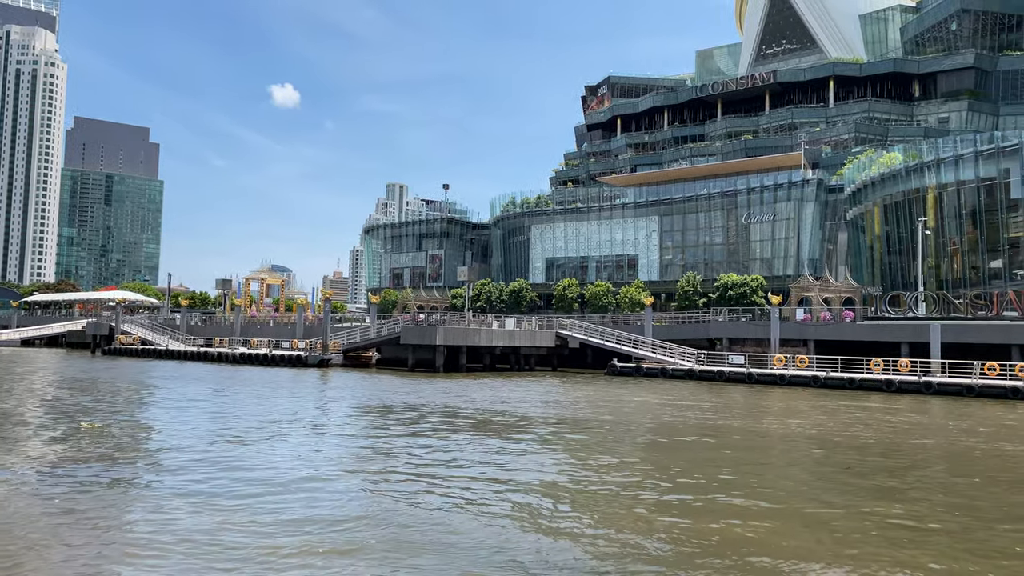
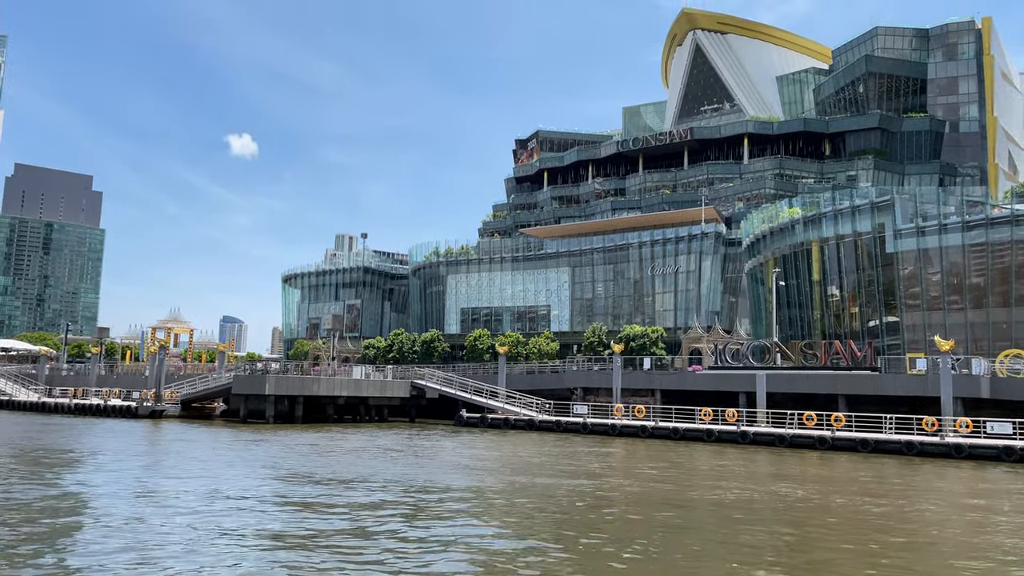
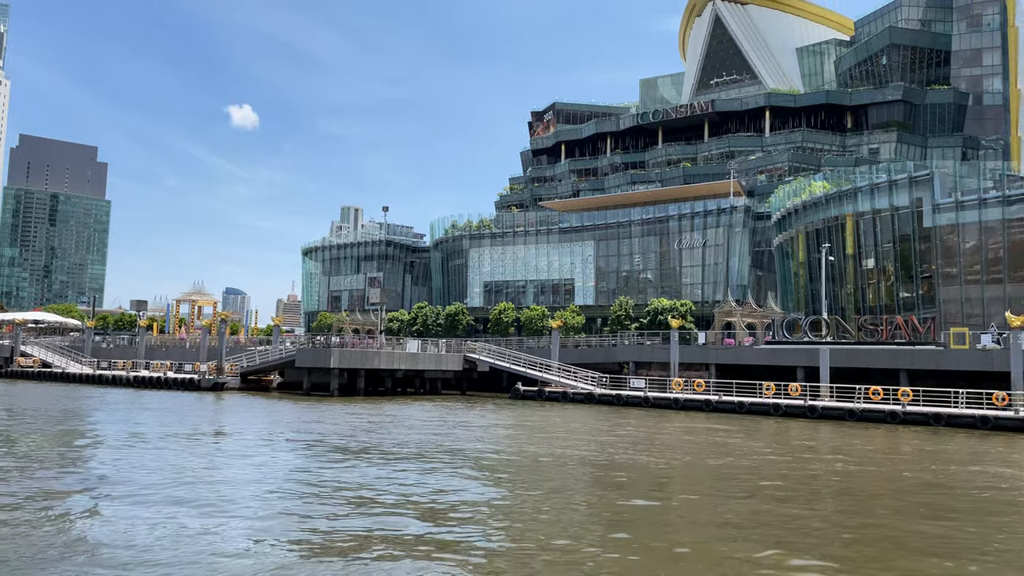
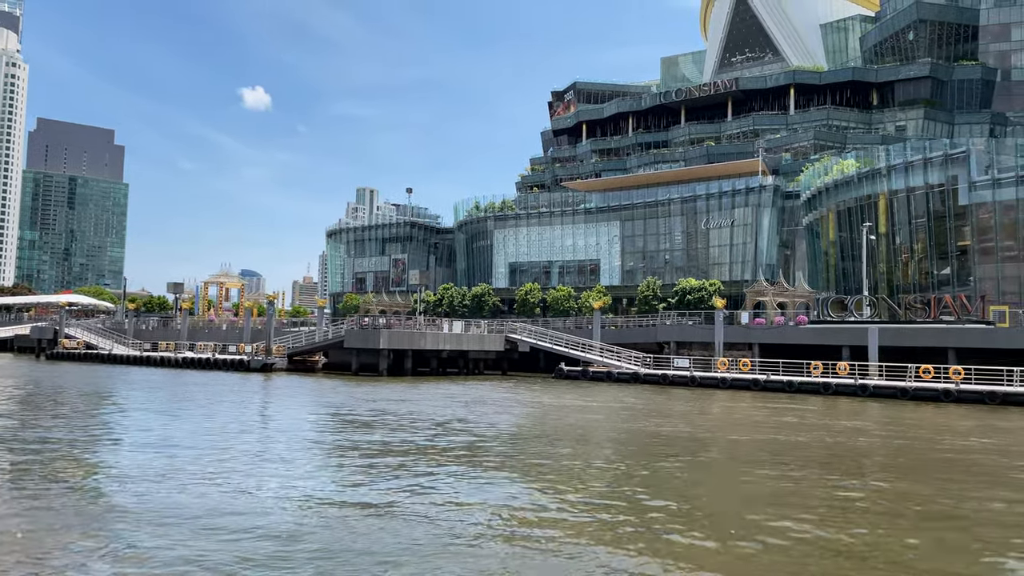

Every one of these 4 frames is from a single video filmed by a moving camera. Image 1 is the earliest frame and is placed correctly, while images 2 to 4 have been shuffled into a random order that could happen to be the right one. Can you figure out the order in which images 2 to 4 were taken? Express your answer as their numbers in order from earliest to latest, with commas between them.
4, 3, 2
